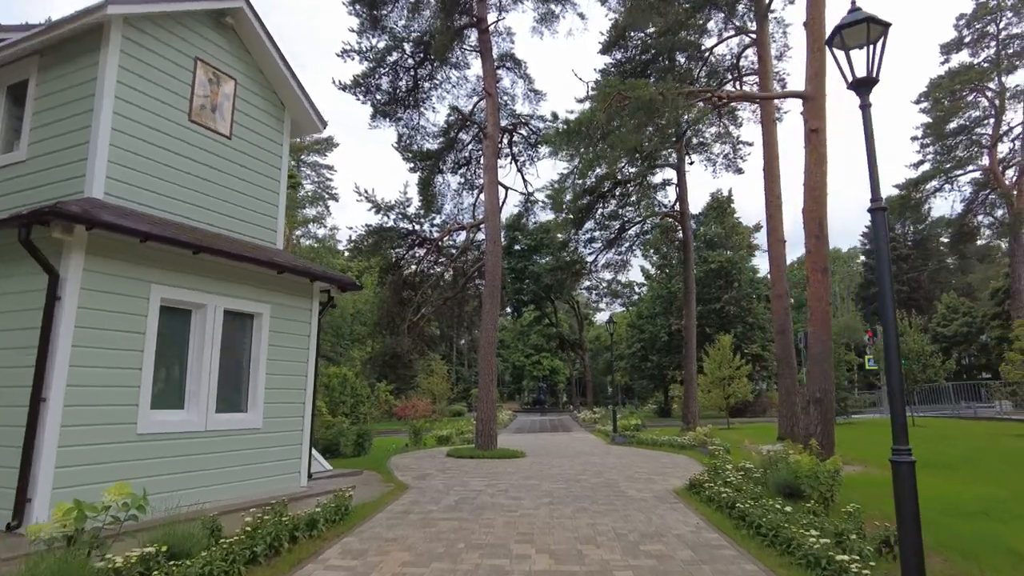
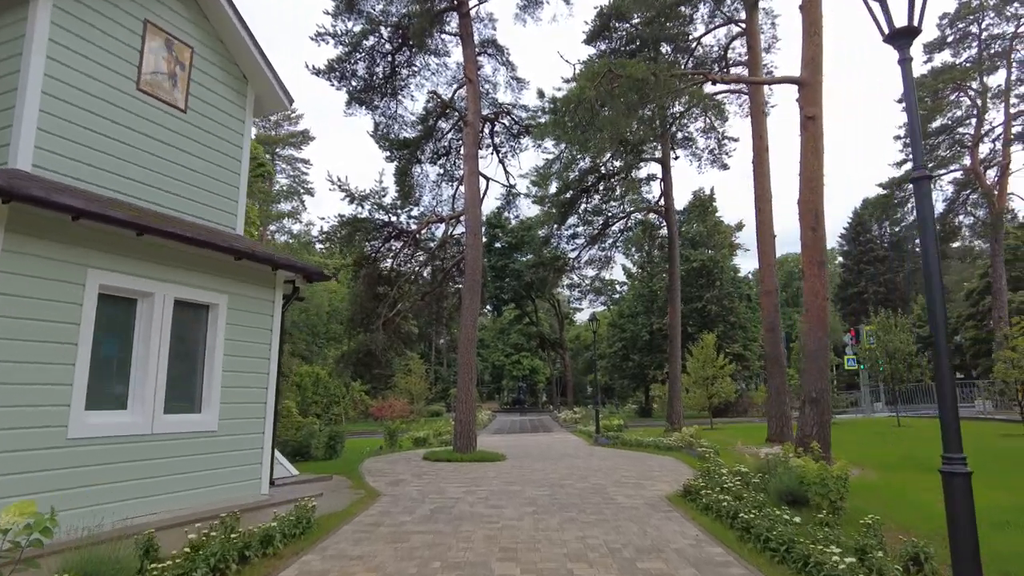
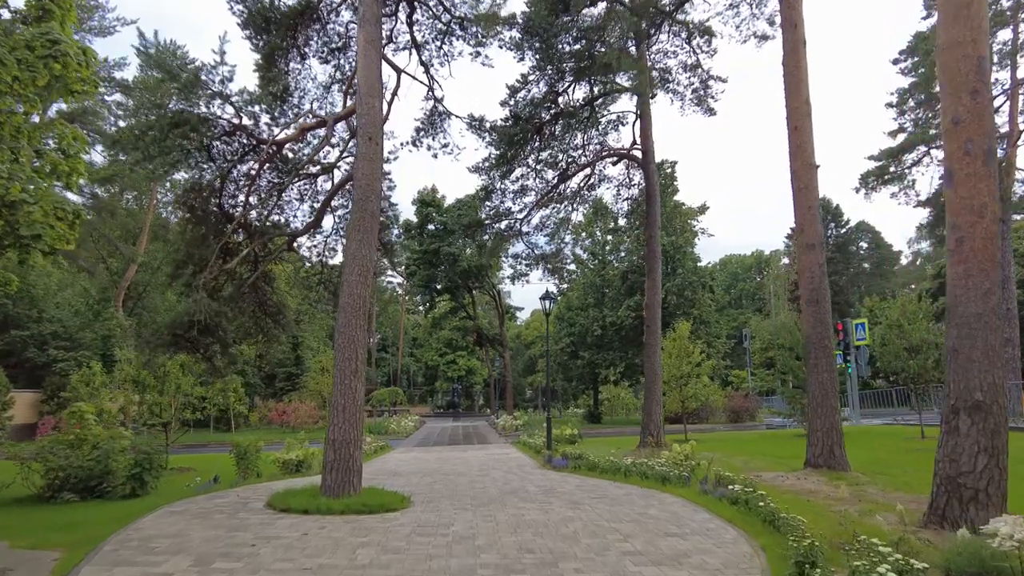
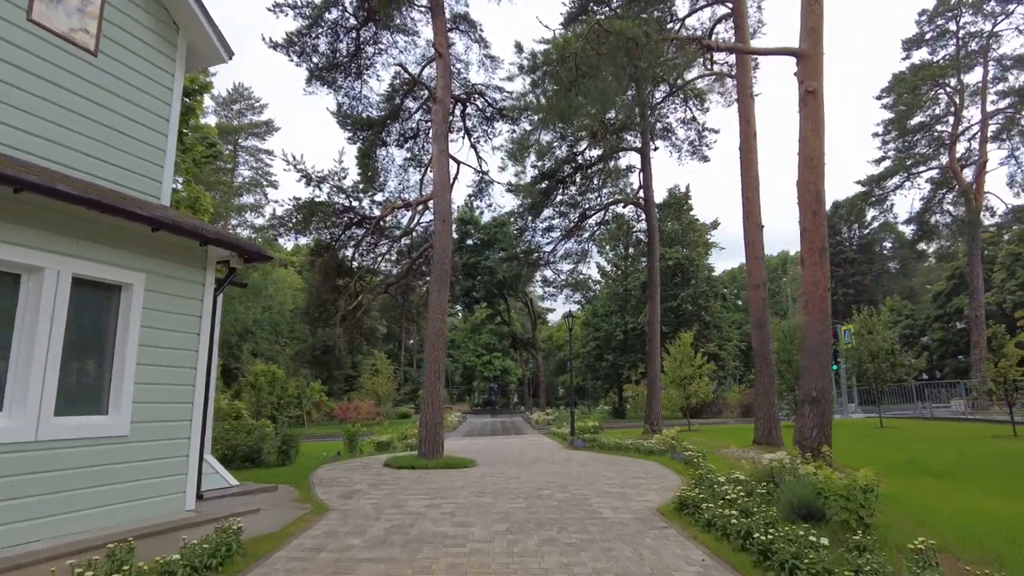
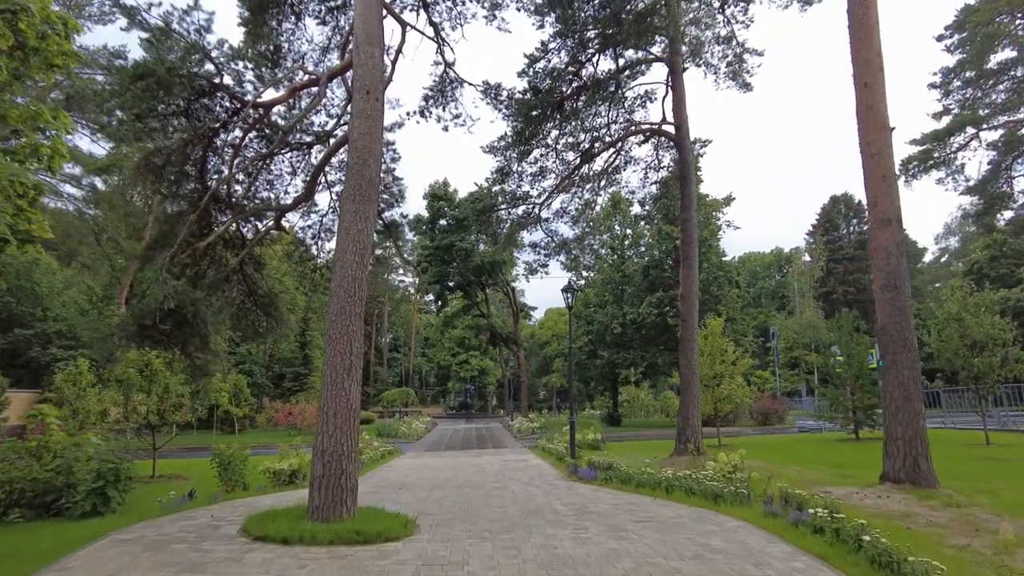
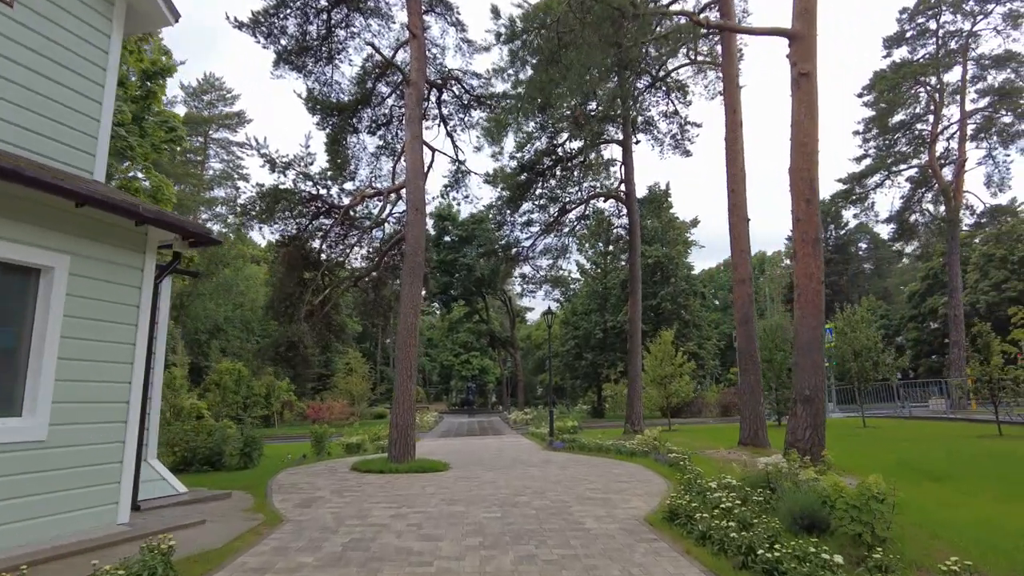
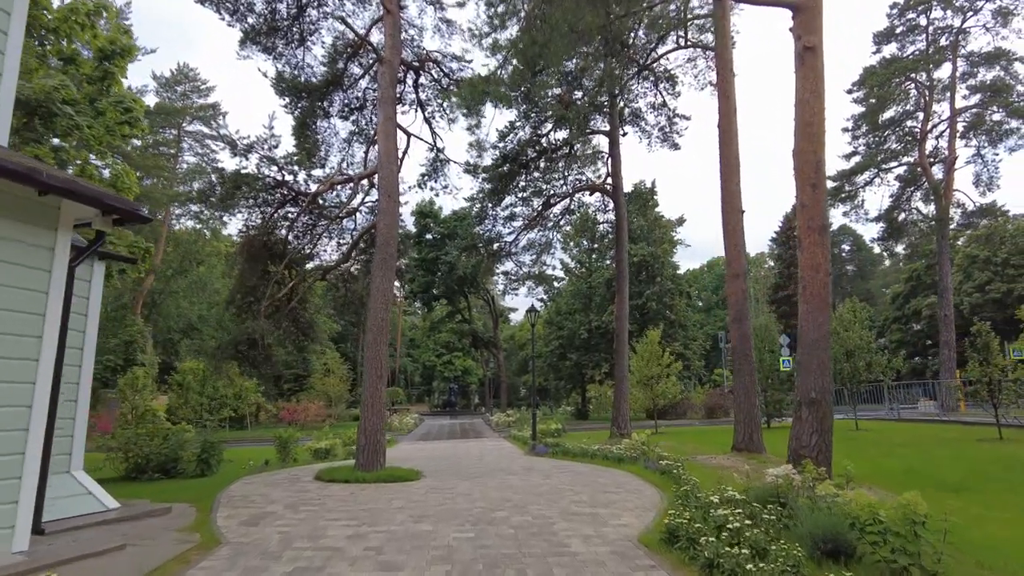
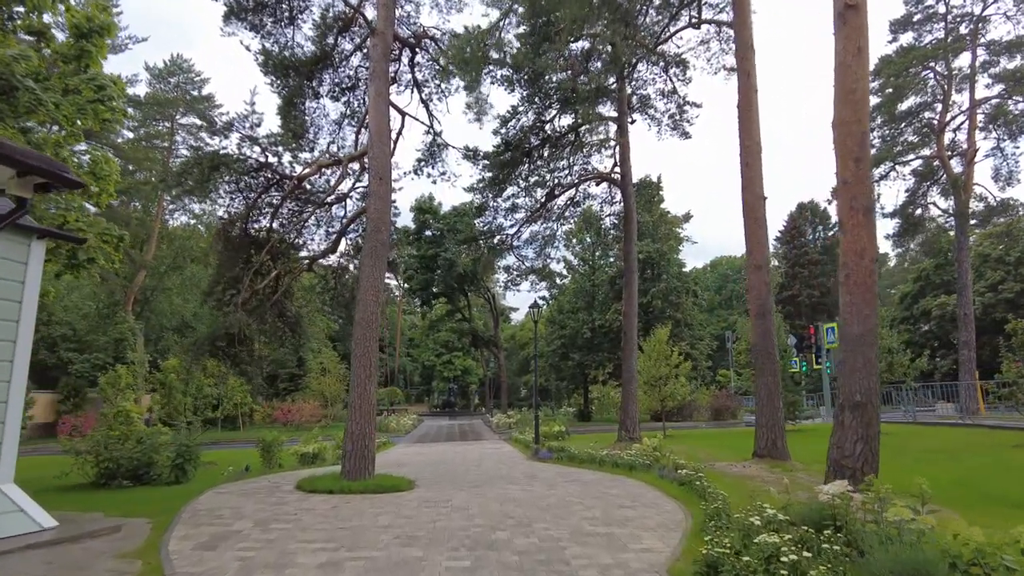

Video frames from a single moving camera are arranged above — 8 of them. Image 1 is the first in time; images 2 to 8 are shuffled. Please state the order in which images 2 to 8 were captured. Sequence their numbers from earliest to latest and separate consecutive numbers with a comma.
2, 4, 6, 7, 8, 3, 5
